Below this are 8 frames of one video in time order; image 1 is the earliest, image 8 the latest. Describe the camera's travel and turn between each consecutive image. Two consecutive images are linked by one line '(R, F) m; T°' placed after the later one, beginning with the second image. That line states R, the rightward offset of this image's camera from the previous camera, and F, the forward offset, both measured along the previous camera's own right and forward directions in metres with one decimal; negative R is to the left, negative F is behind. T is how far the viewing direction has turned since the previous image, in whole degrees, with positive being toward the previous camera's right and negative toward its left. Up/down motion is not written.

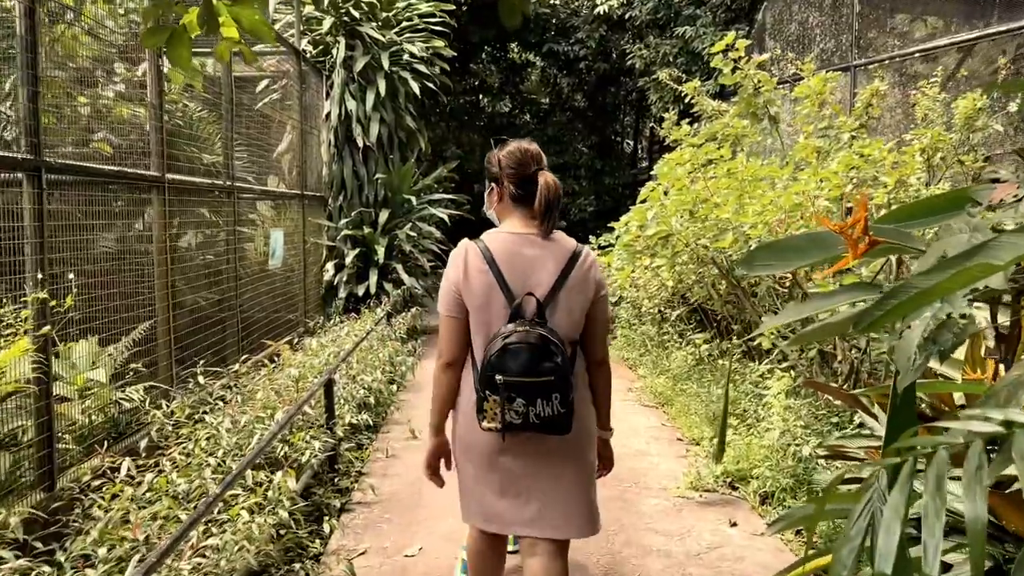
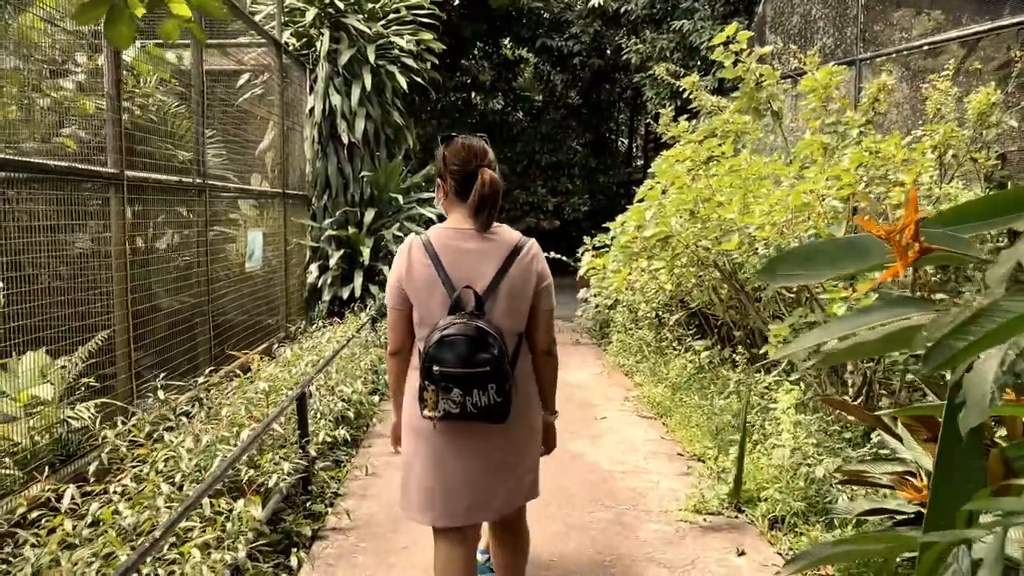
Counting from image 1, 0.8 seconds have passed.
(0.0, +0.3) m; 0°
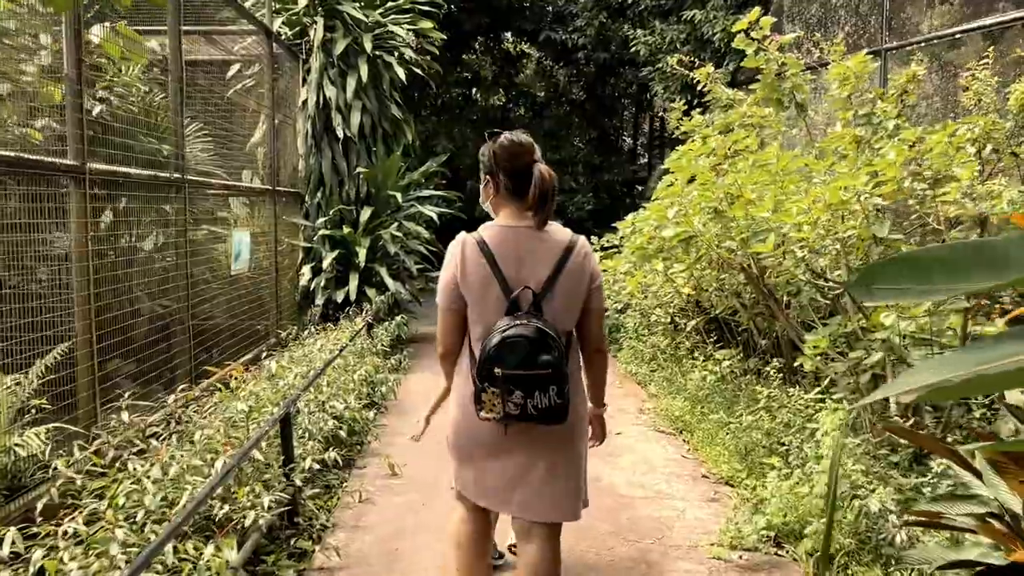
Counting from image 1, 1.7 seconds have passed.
(0.0, +0.3) m; 0°
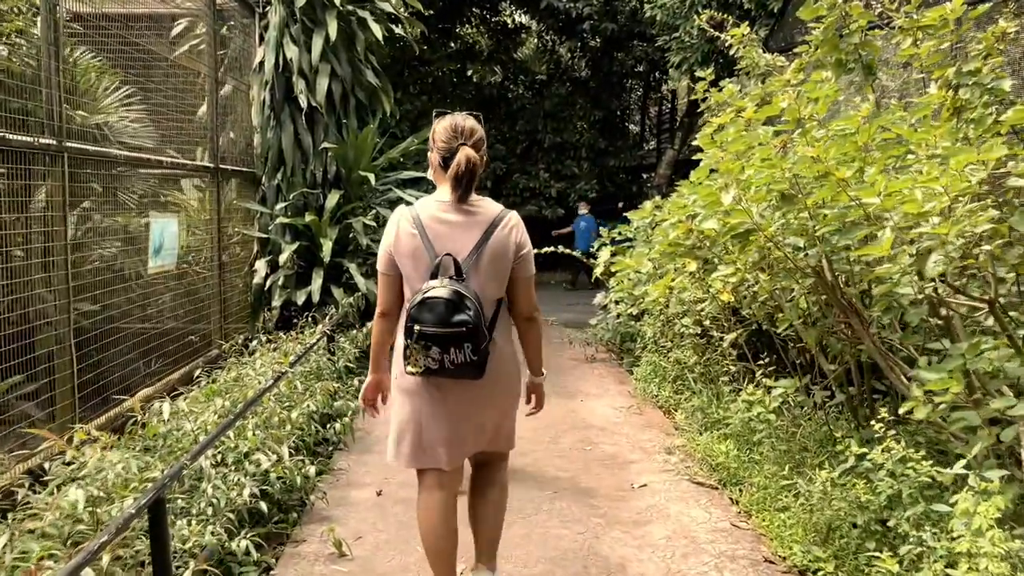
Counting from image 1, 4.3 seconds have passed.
(0.0, +1.0) m; 0°
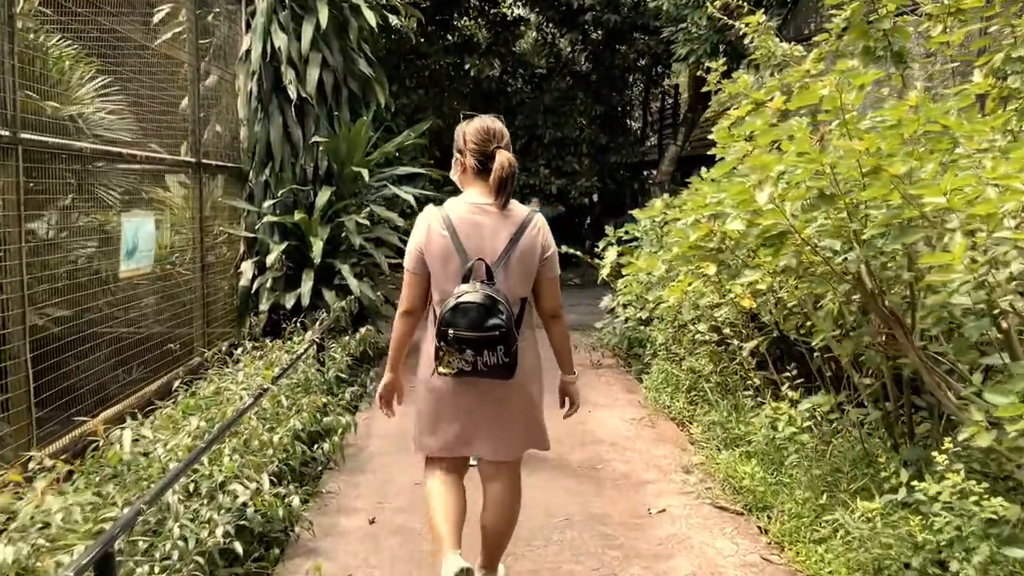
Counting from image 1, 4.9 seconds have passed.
(0.0, +0.3) m; 0°
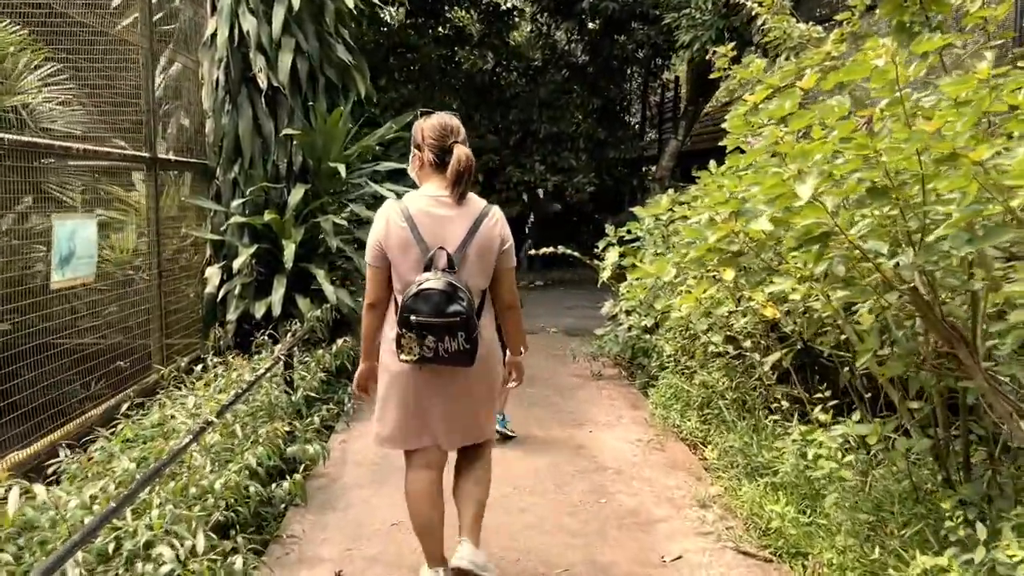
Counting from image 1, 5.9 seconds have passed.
(0.0, +0.4) m; 0°
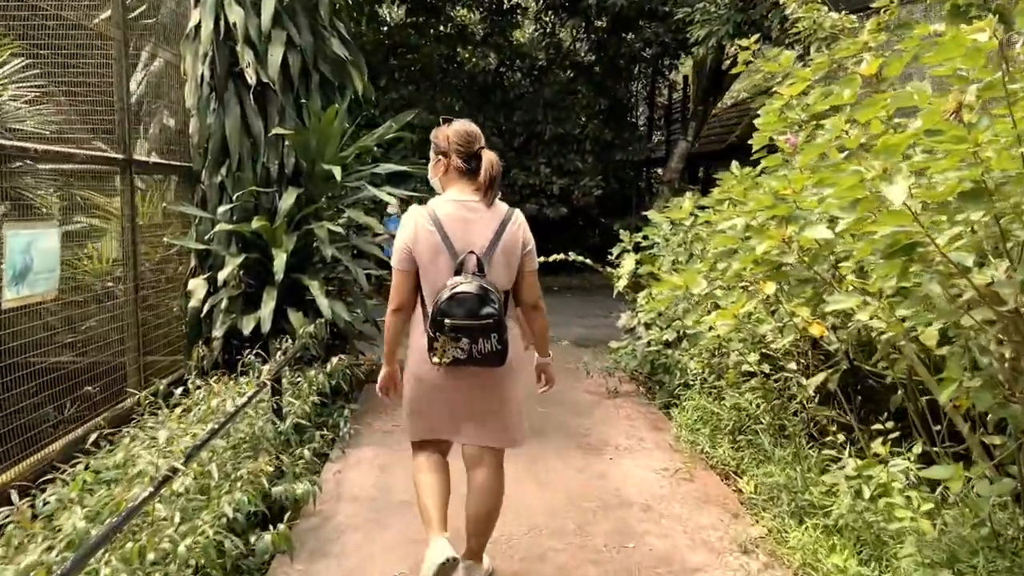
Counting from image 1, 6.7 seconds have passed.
(0.0, +0.3) m; 0°
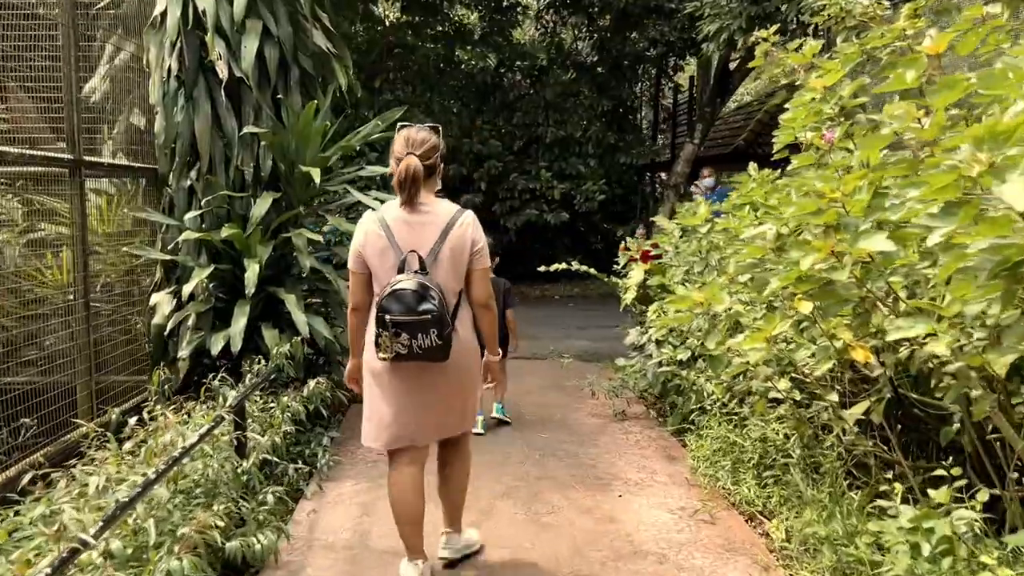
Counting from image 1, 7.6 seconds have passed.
(0.0, +0.4) m; 0°
